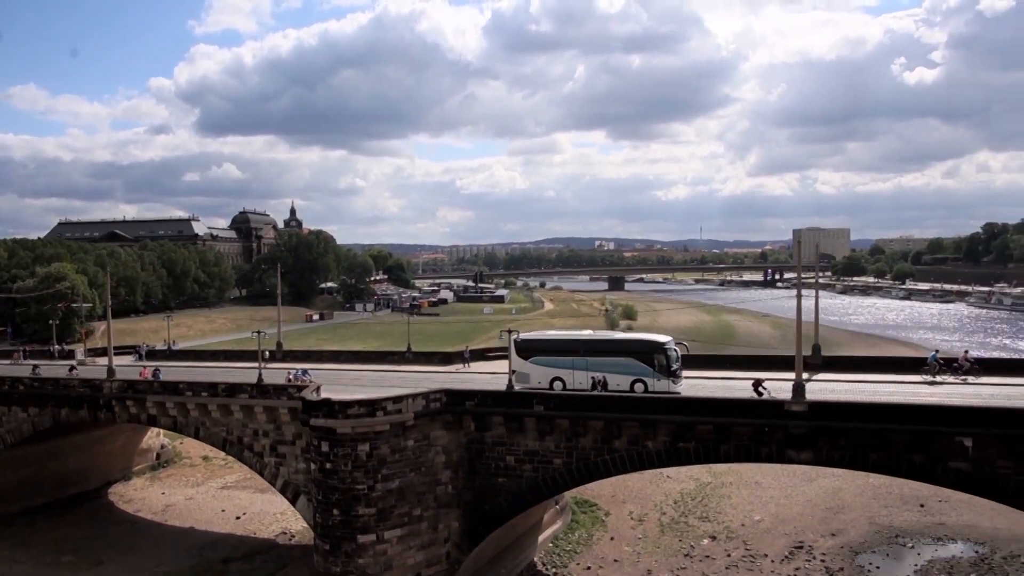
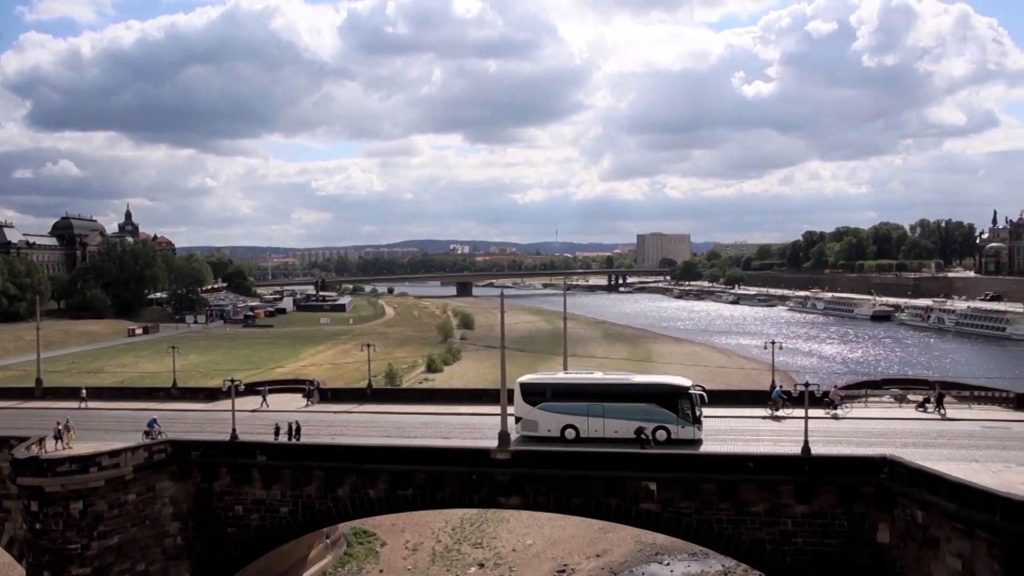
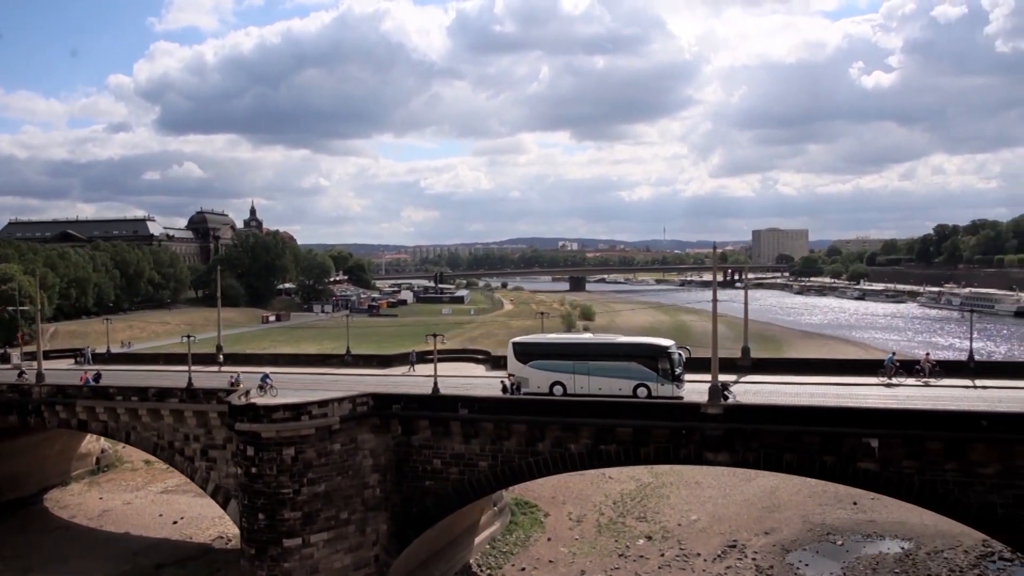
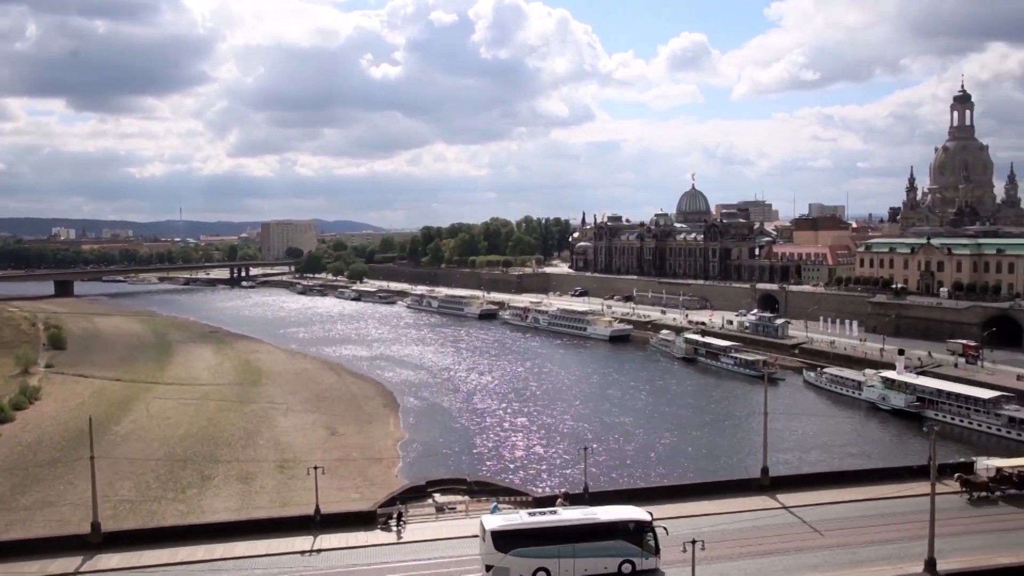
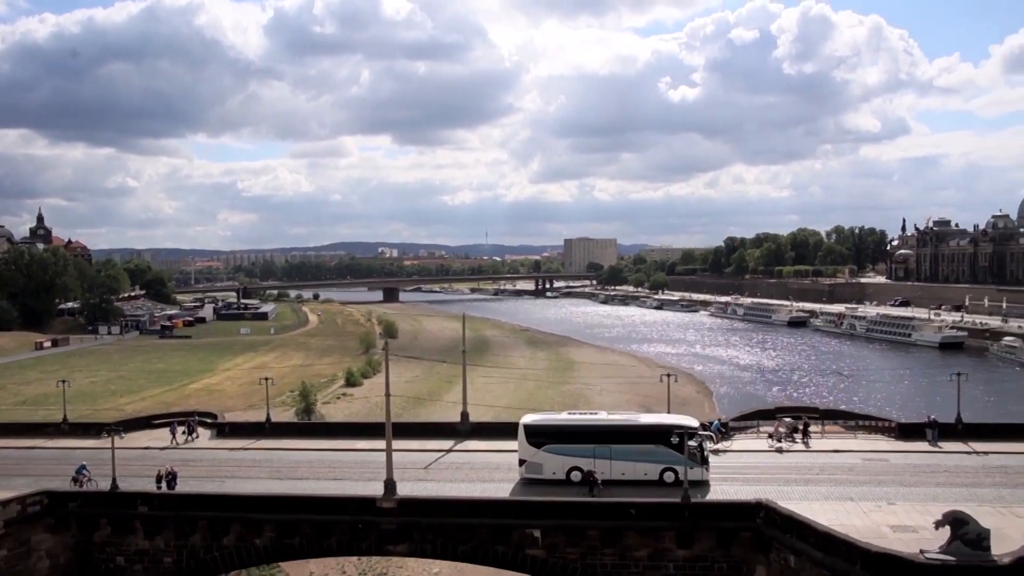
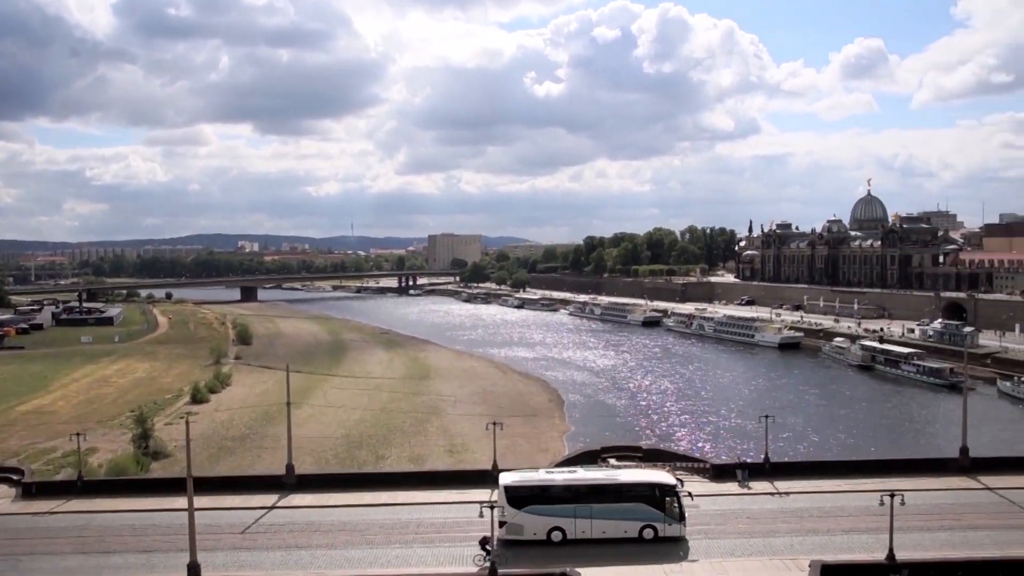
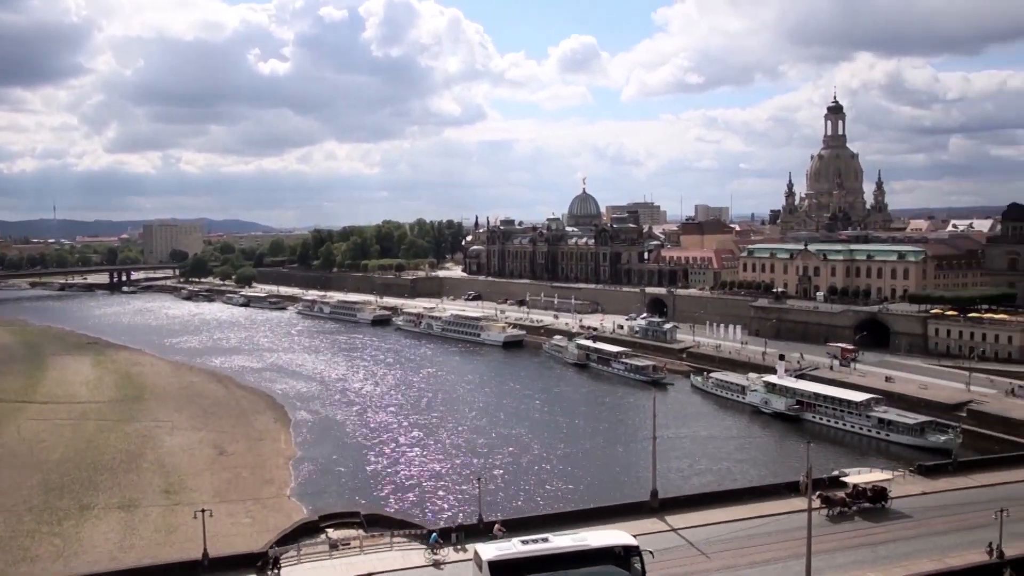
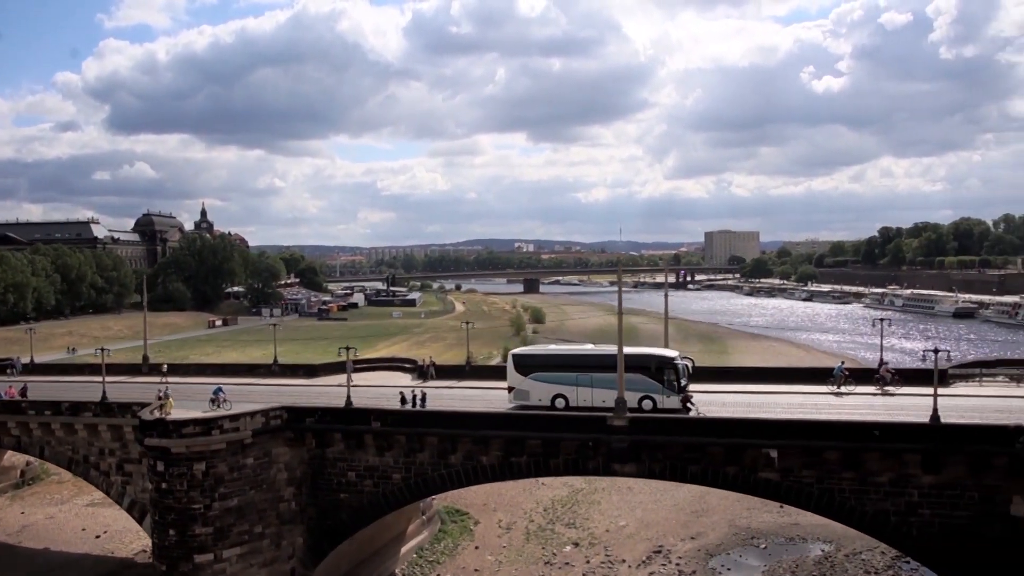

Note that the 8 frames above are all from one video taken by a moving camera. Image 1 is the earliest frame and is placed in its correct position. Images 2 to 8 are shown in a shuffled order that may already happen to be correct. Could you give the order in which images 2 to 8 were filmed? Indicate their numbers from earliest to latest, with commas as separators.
3, 8, 2, 5, 6, 4, 7
